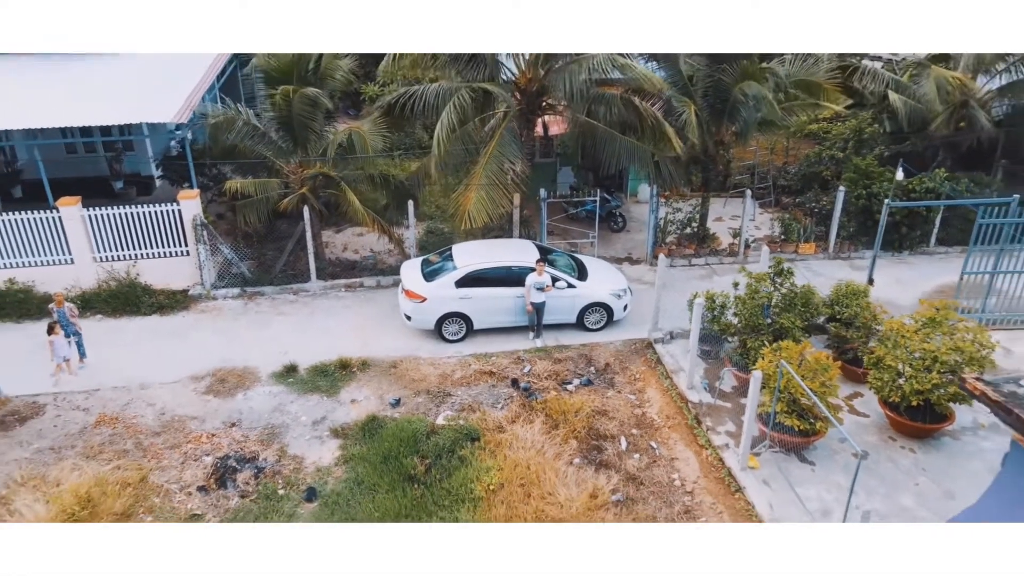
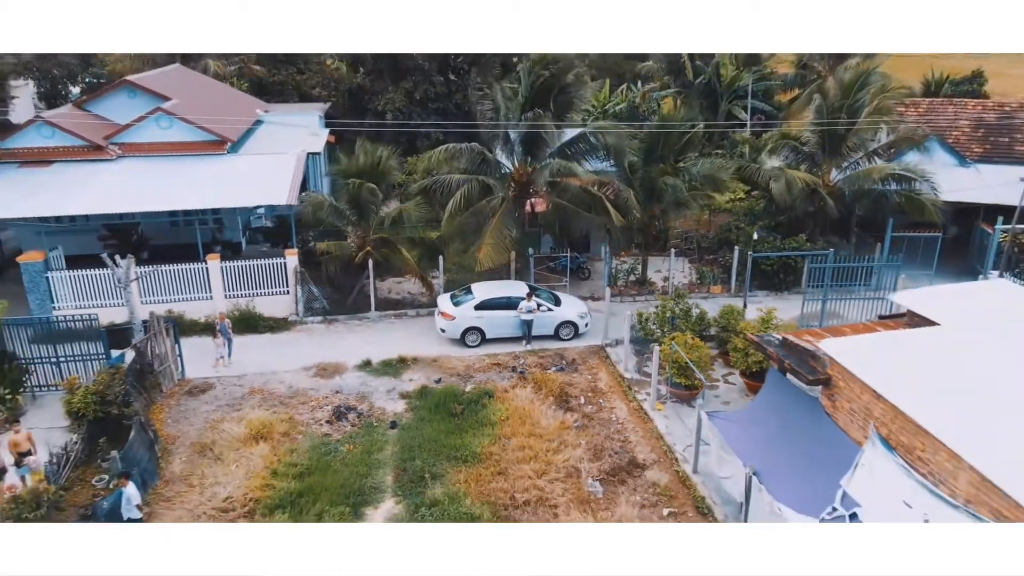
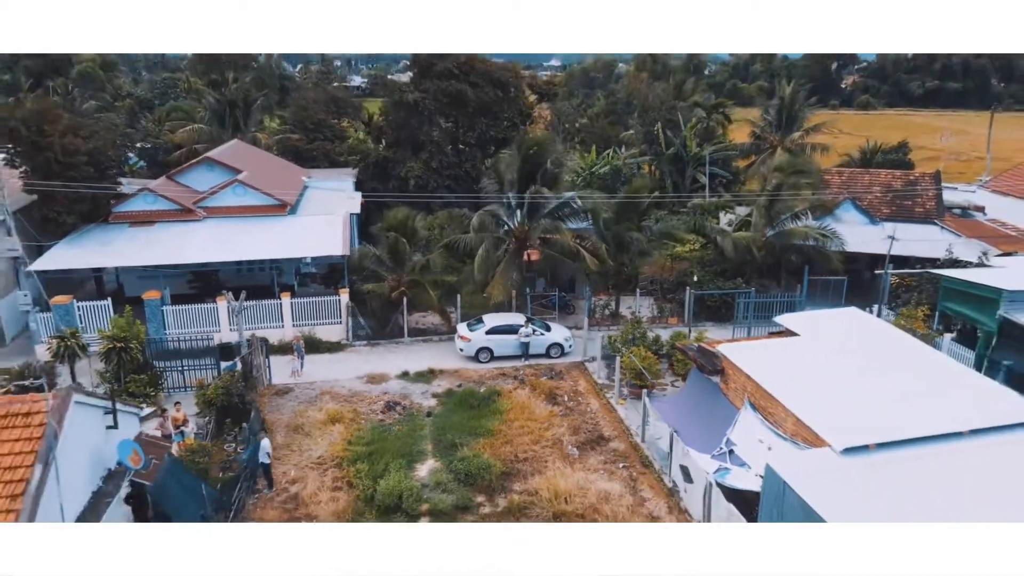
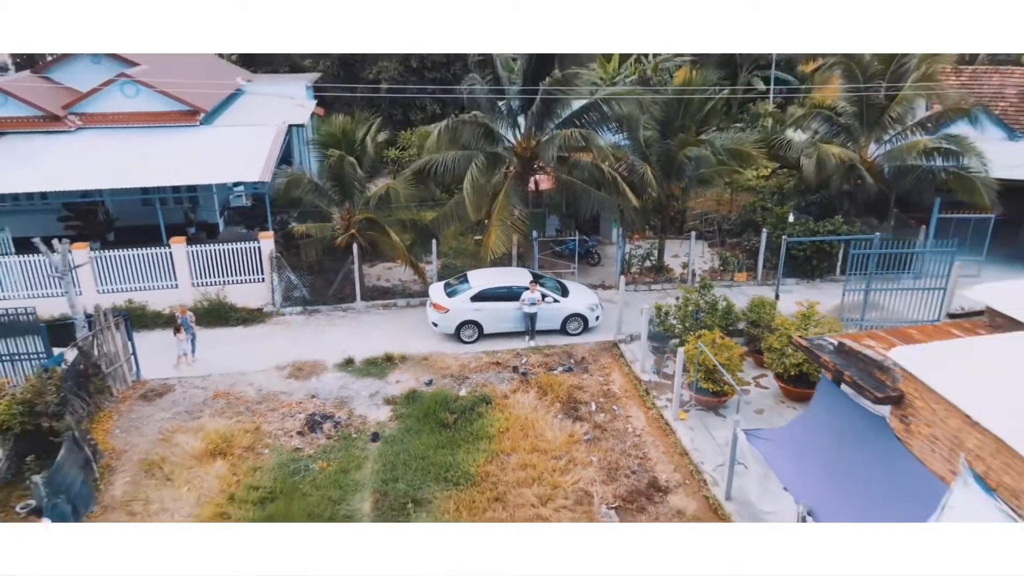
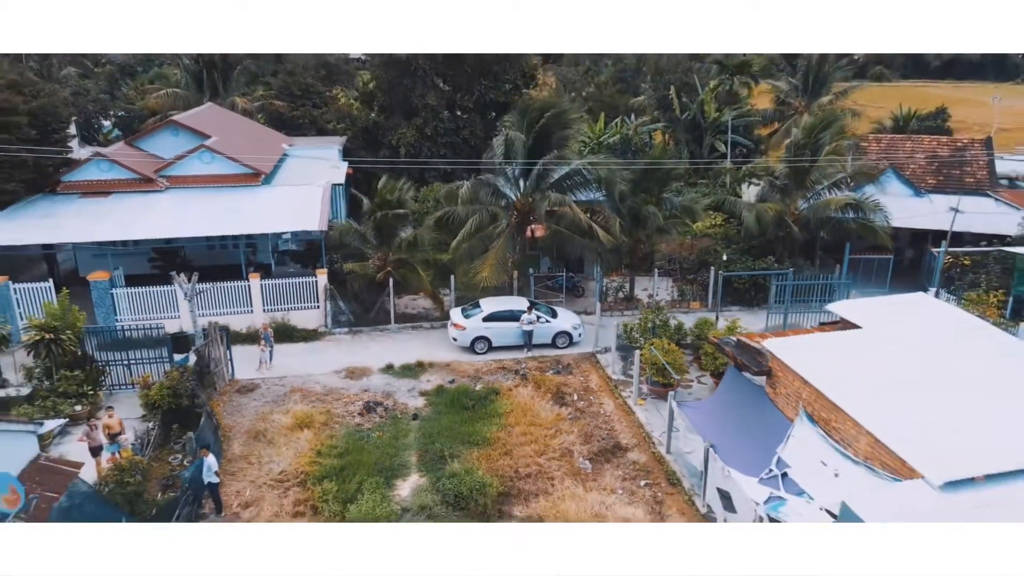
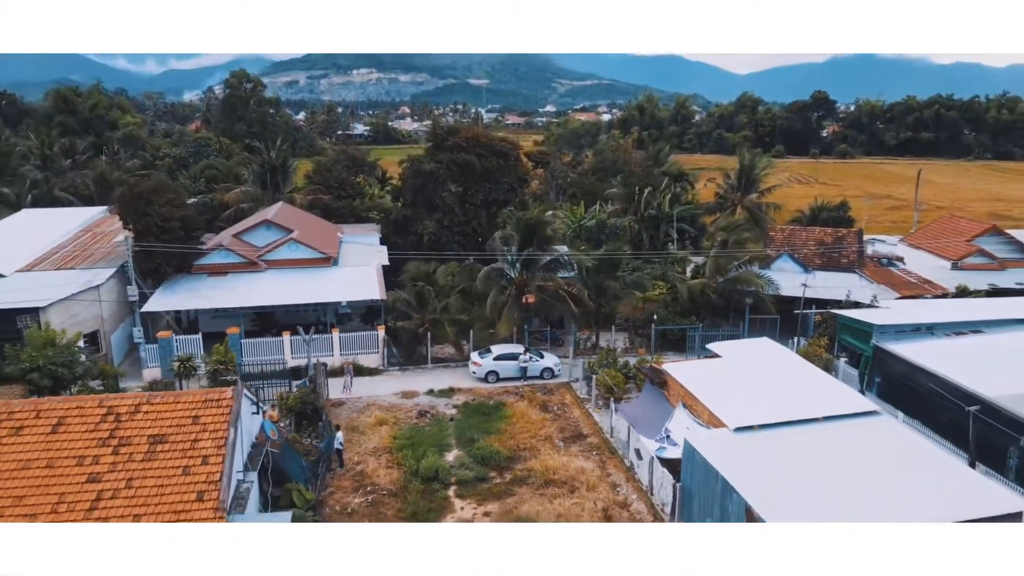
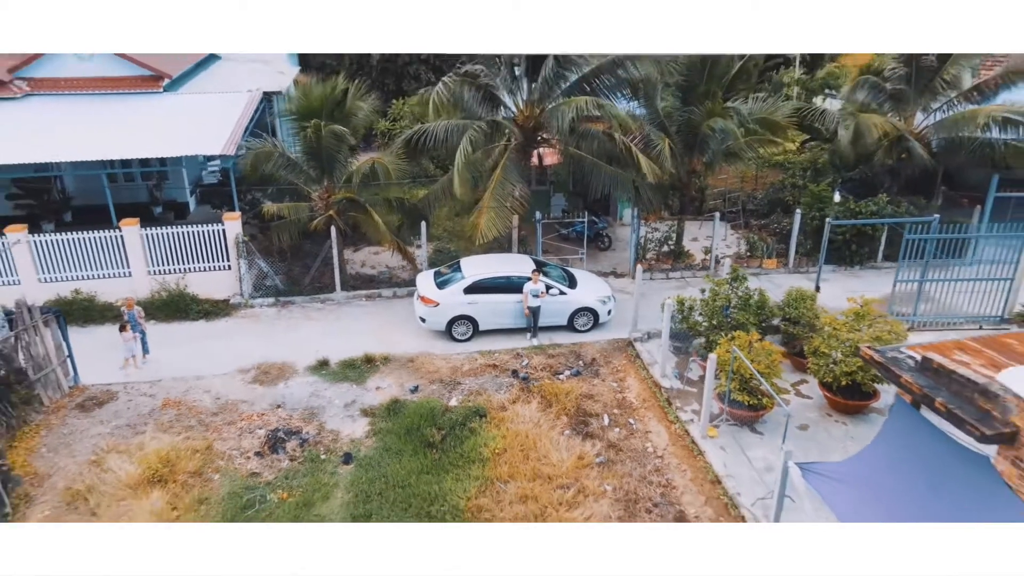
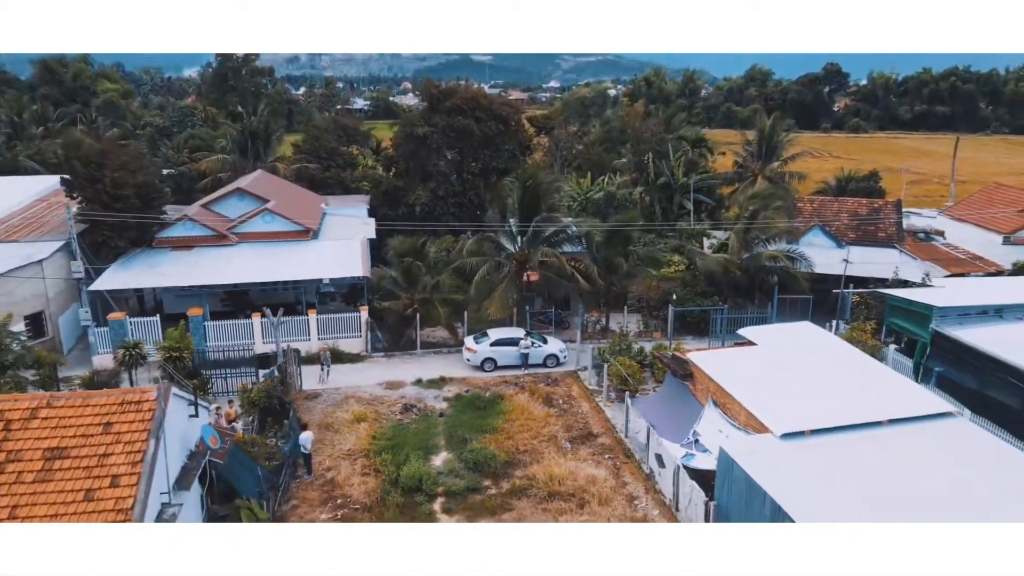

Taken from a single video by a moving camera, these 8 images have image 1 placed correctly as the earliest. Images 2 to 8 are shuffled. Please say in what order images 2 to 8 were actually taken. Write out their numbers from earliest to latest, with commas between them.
7, 4, 2, 5, 3, 8, 6
